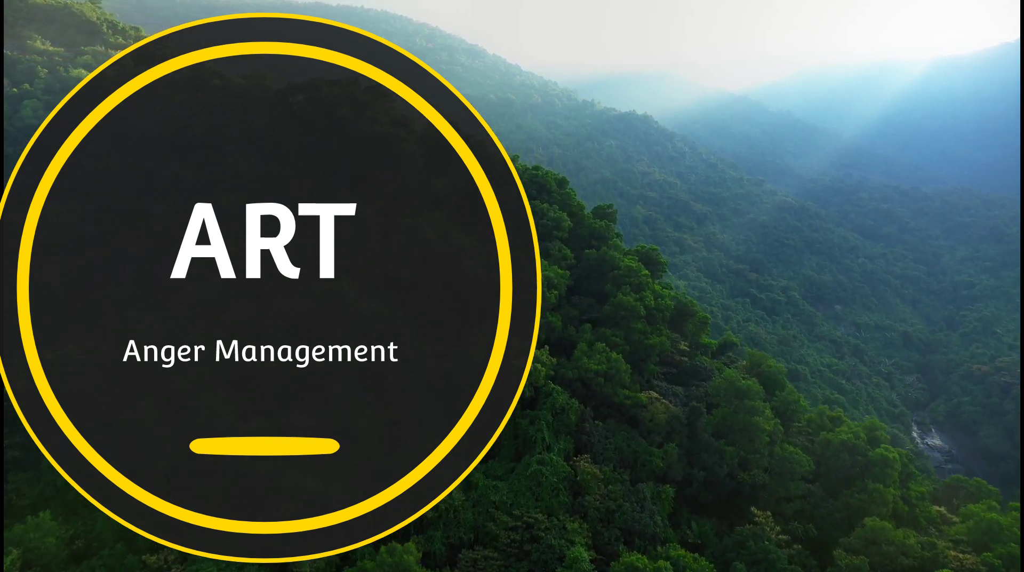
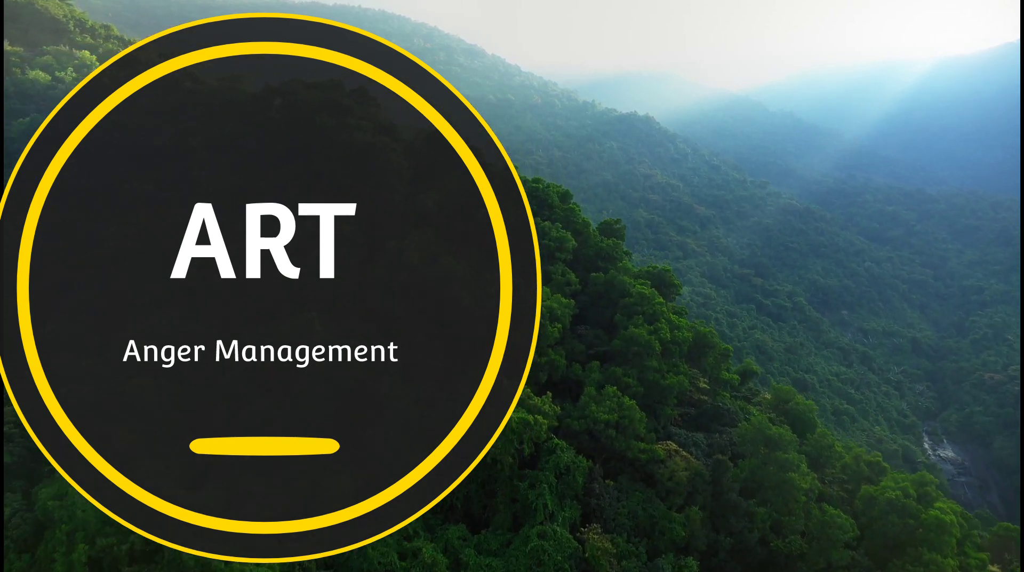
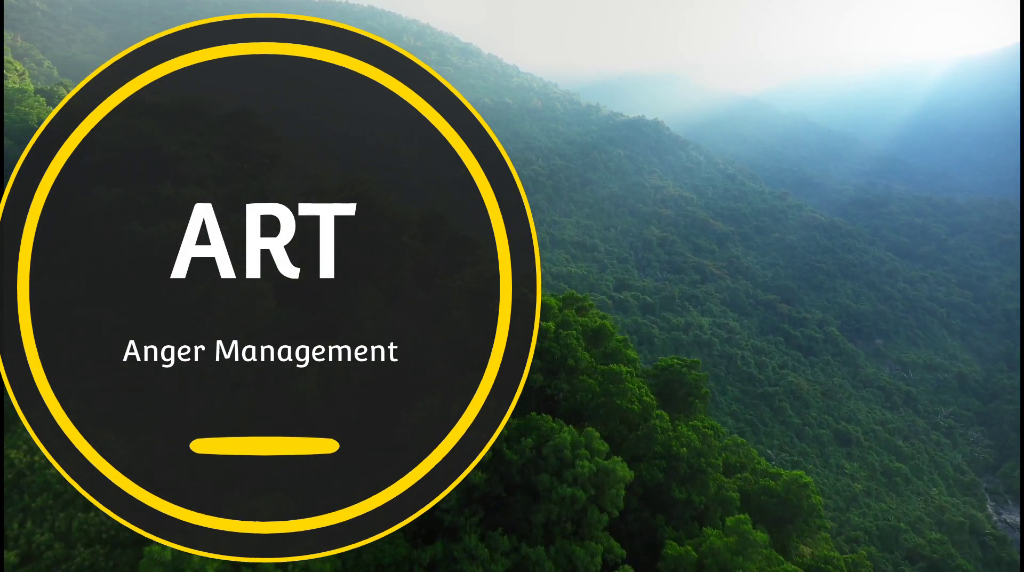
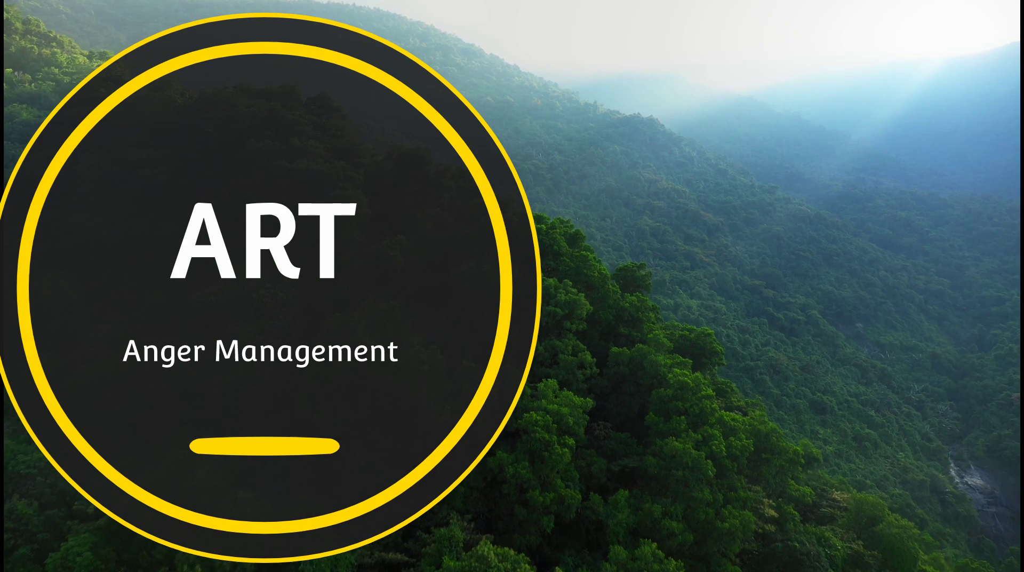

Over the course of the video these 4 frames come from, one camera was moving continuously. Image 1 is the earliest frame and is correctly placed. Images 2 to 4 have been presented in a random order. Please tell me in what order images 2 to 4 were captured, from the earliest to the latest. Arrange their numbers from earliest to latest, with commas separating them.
2, 4, 3
